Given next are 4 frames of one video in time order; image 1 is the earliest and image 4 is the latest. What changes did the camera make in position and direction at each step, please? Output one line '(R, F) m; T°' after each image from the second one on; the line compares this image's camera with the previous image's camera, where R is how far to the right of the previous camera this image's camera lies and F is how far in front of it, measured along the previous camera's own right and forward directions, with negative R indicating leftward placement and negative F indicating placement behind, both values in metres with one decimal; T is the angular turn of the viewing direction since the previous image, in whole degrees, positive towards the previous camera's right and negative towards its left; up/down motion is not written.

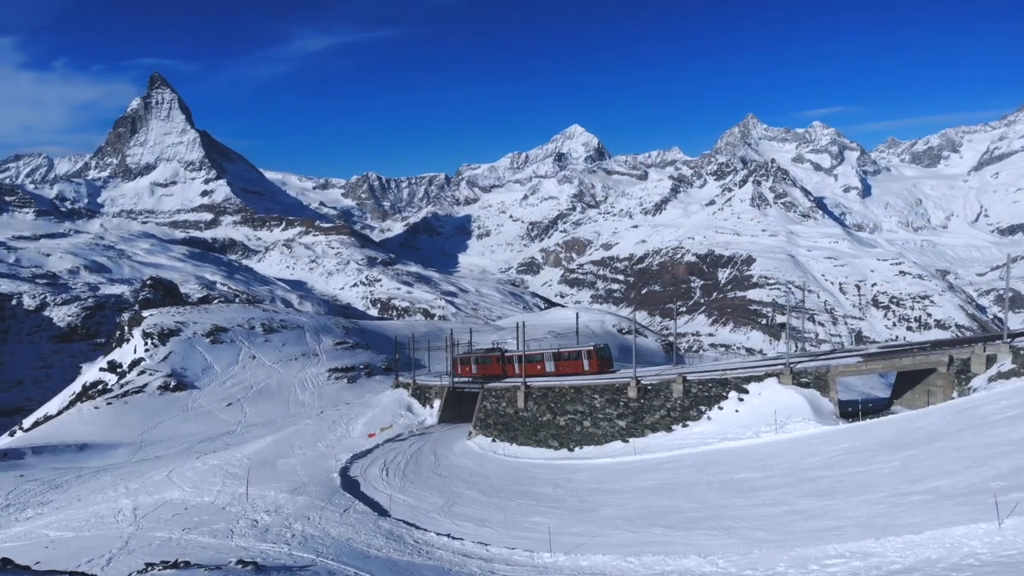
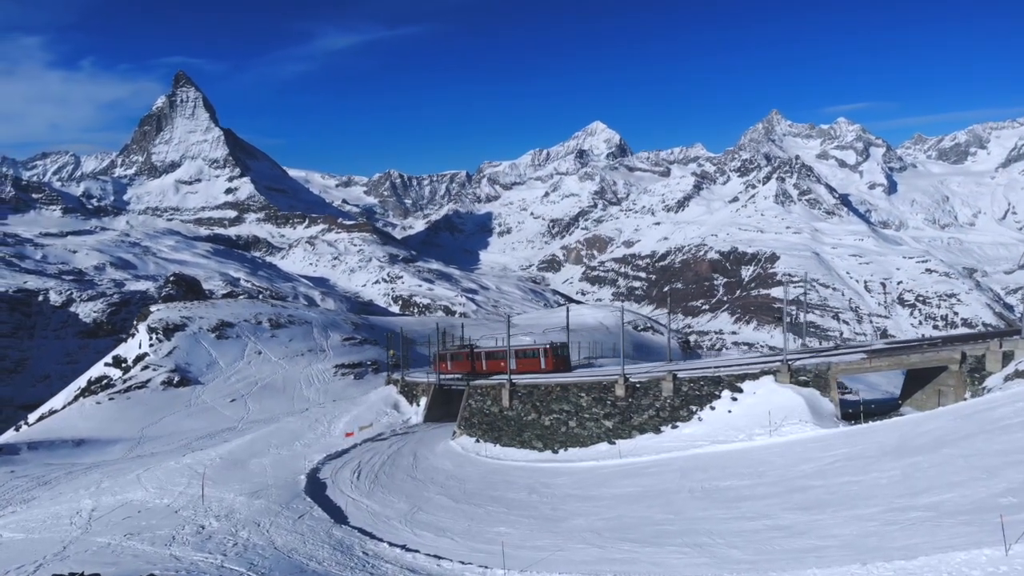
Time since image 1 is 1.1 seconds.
(+1.5, +1.6) m; -2°
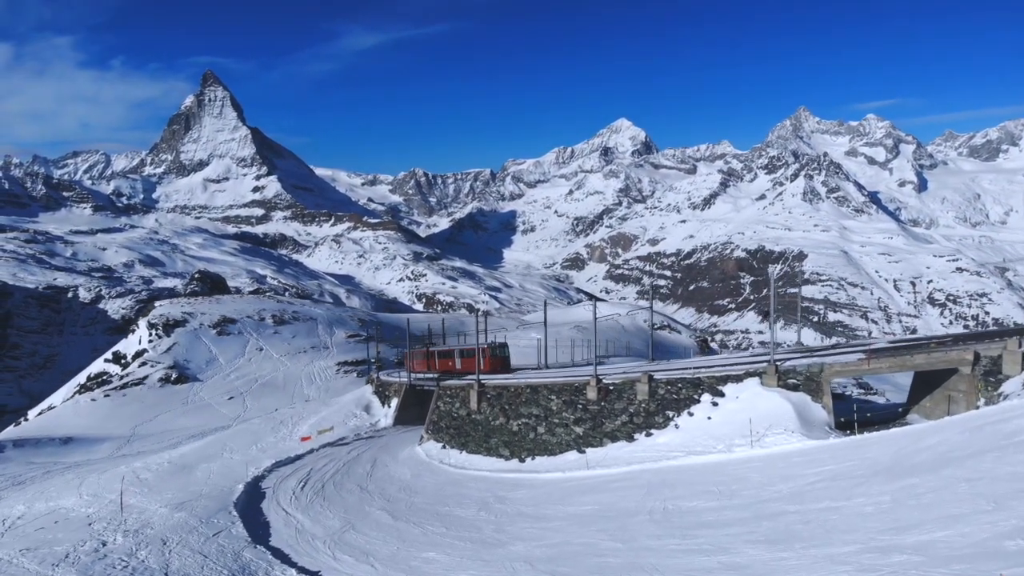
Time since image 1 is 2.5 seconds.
(+2.0, +2.3) m; -2°
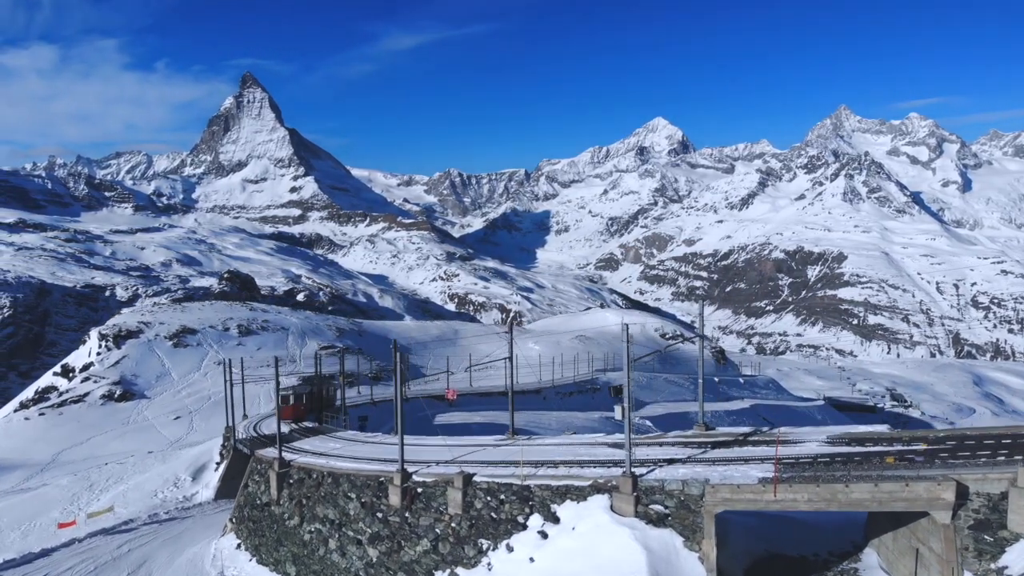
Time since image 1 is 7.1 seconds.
(+5.9, +7.2) m; -3°
